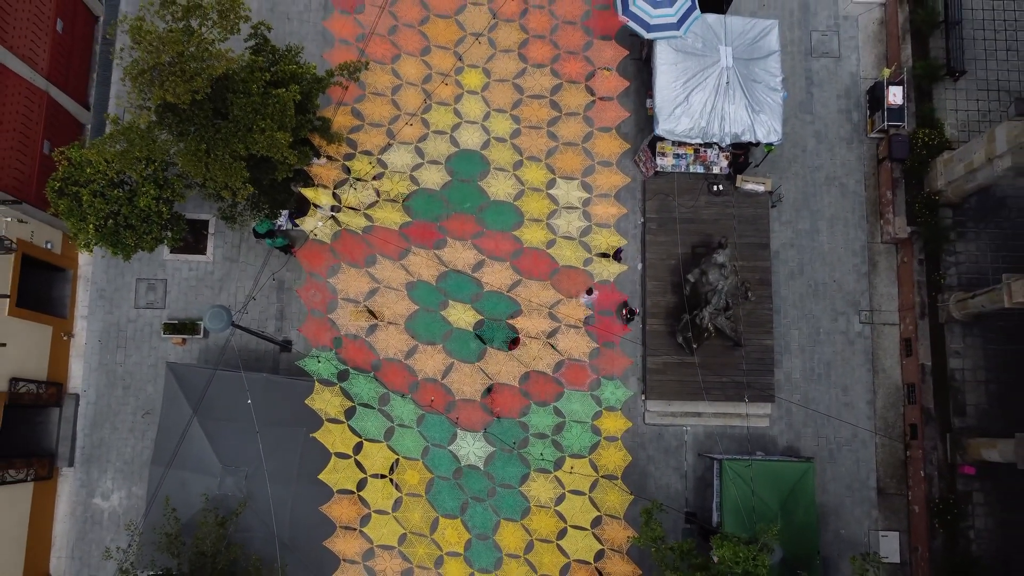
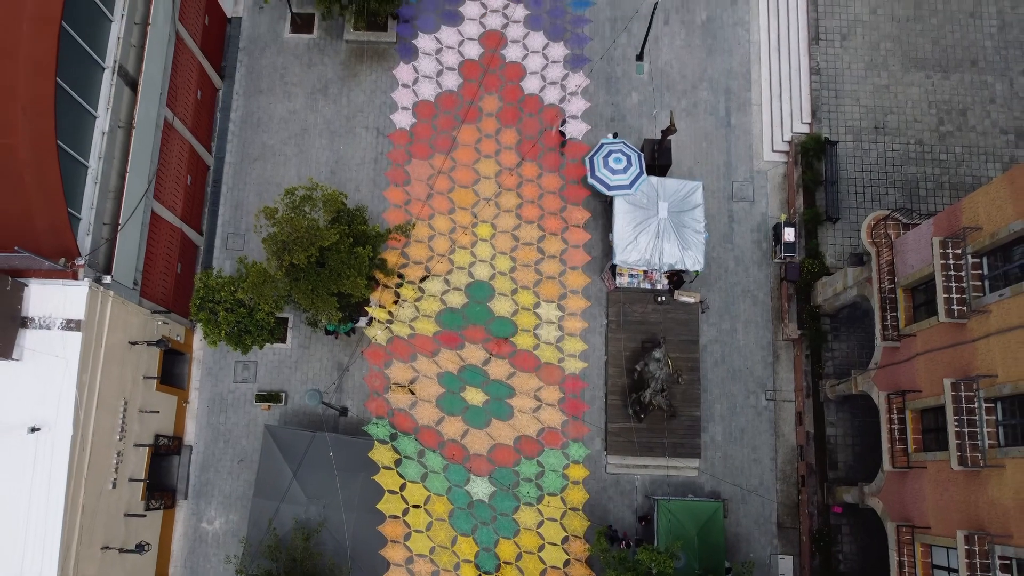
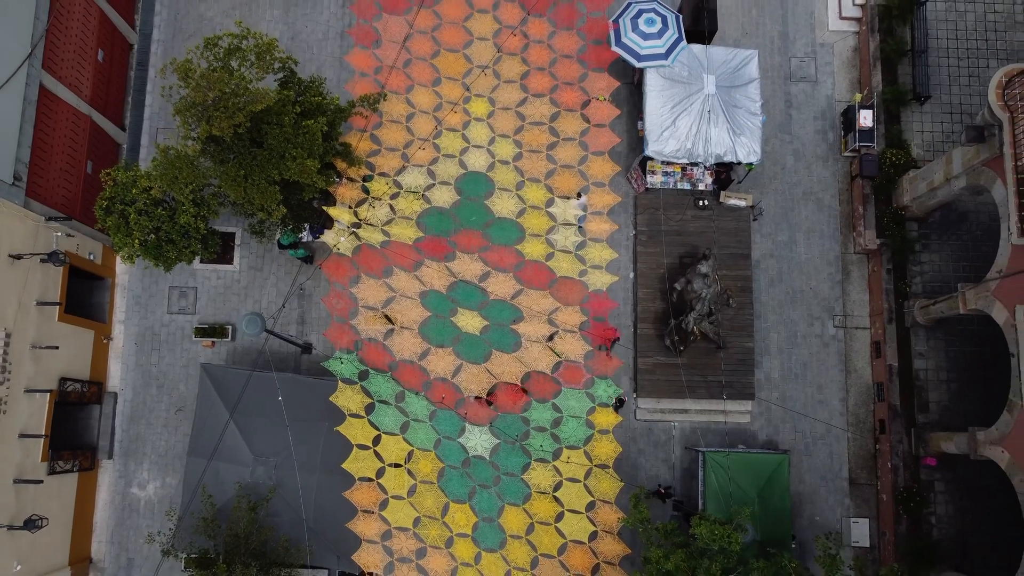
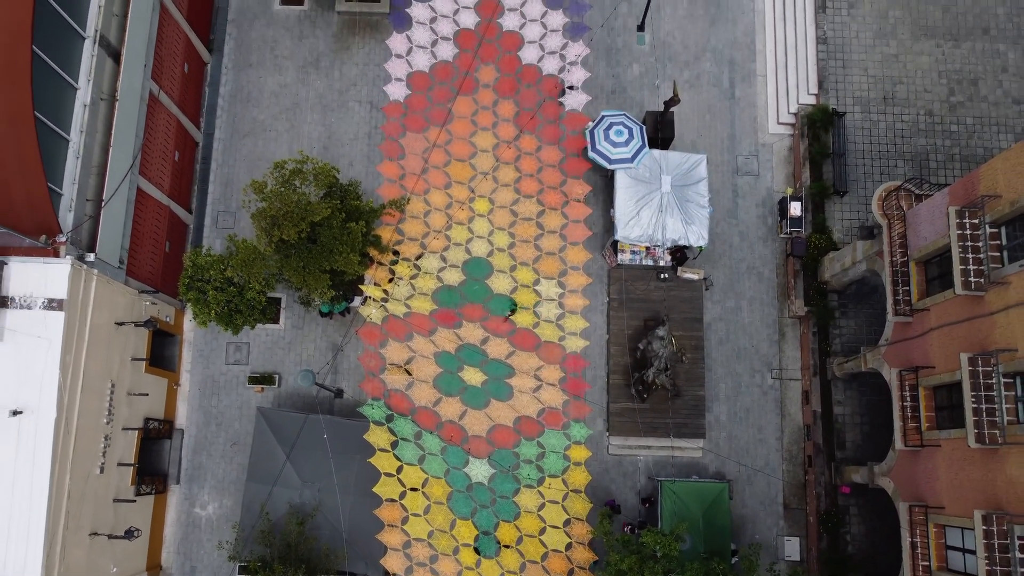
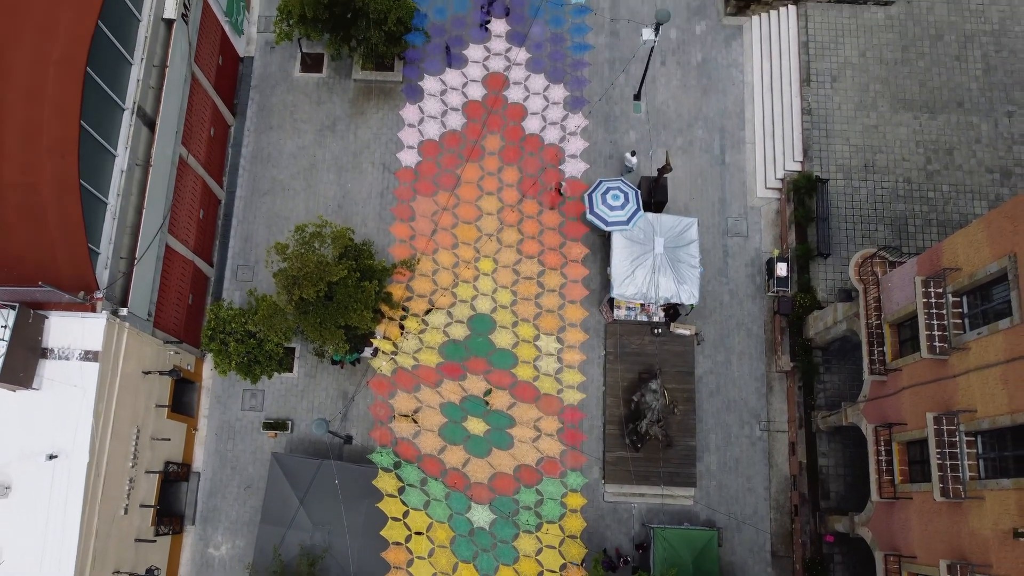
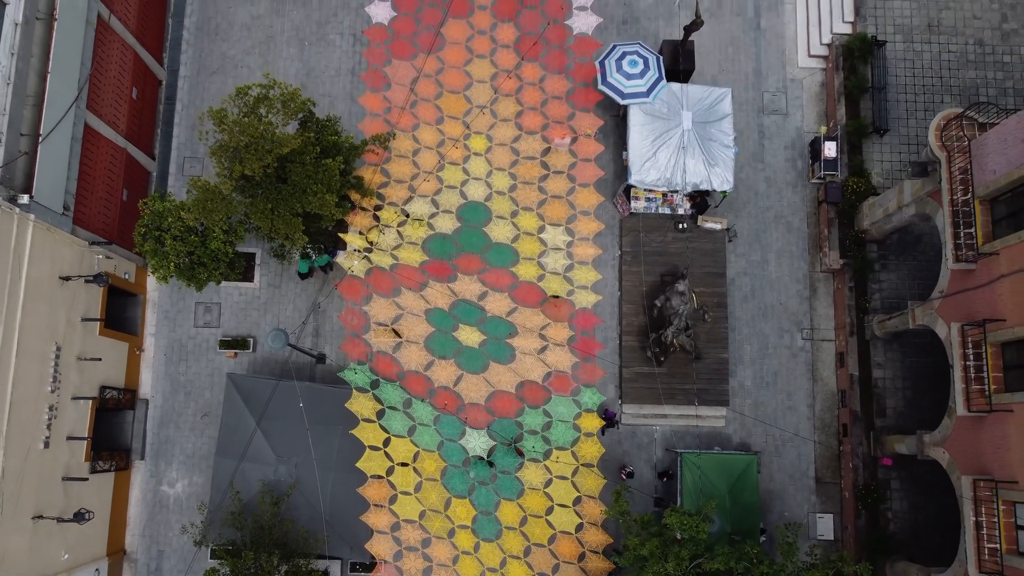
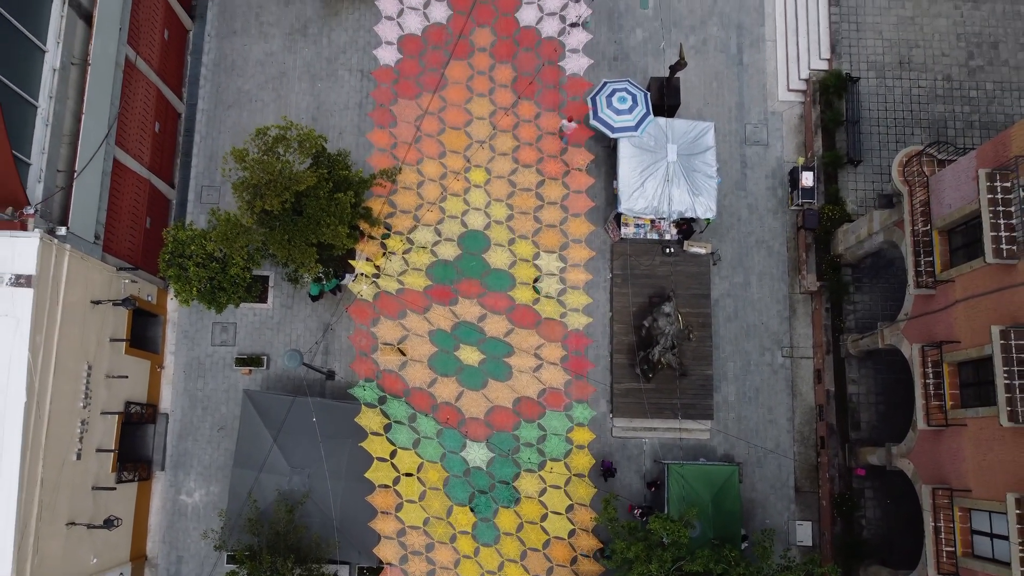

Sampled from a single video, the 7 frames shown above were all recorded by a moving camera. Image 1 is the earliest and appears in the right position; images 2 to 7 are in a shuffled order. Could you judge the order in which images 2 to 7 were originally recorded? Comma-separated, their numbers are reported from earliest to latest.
3, 6, 7, 4, 2, 5
